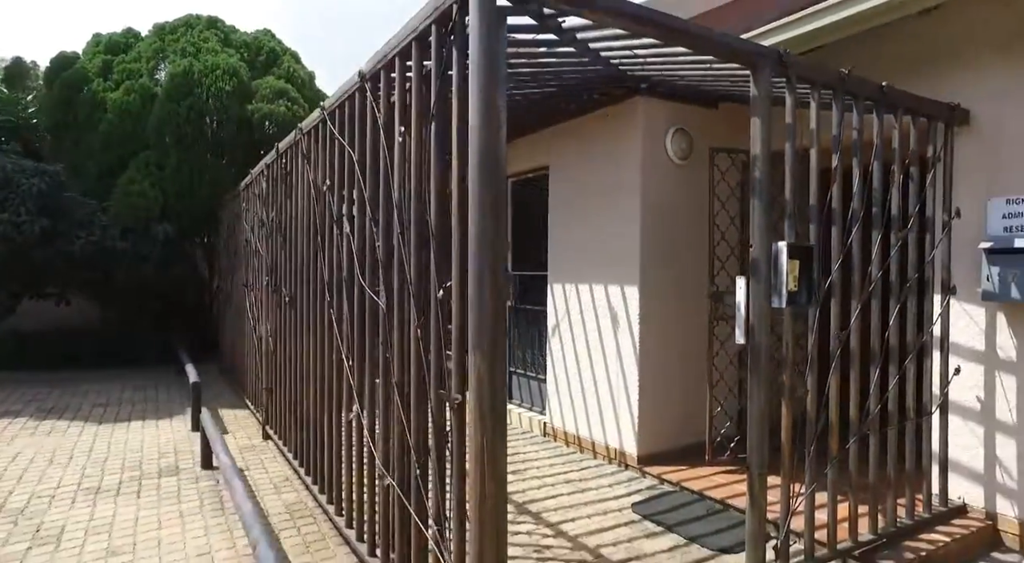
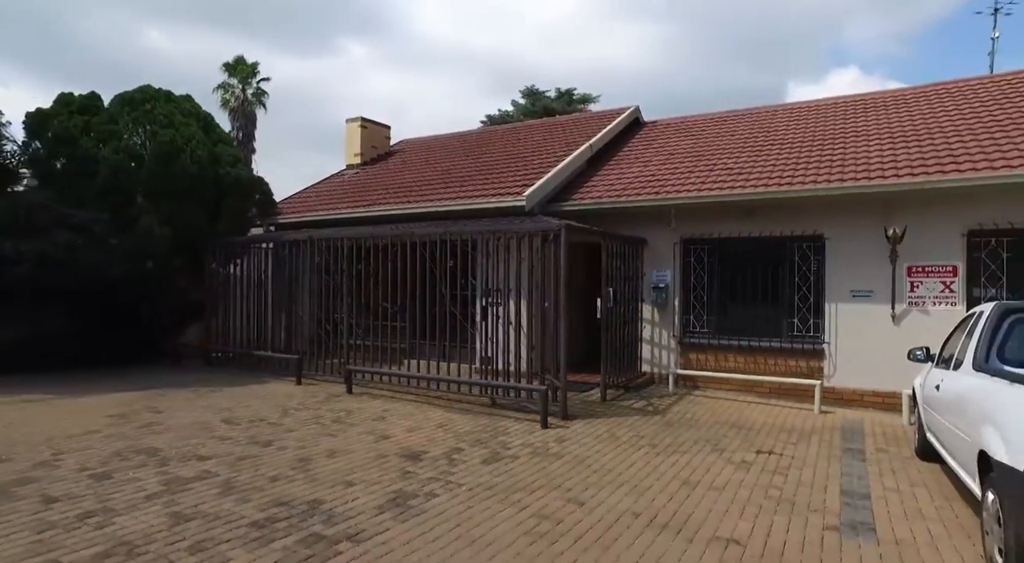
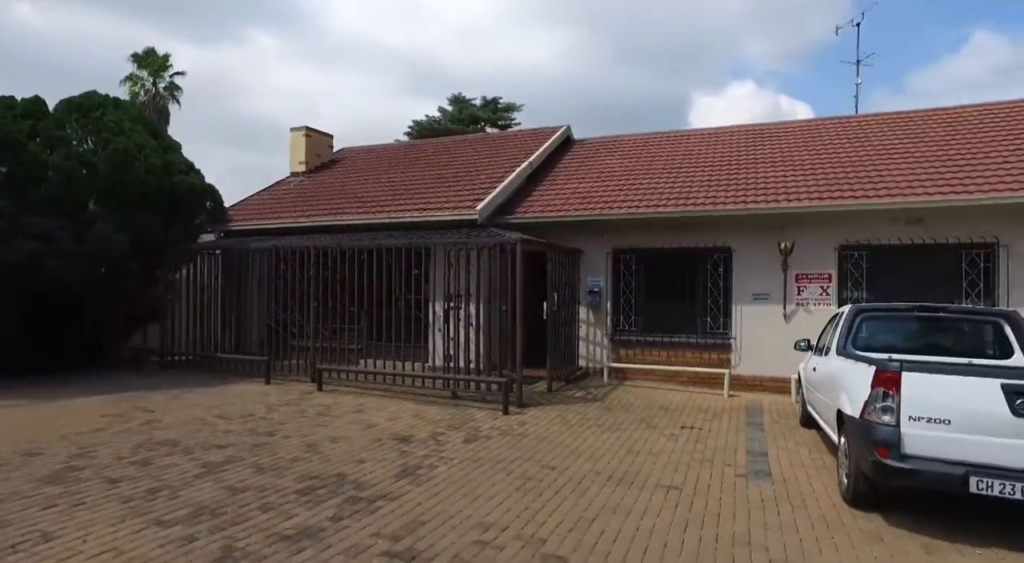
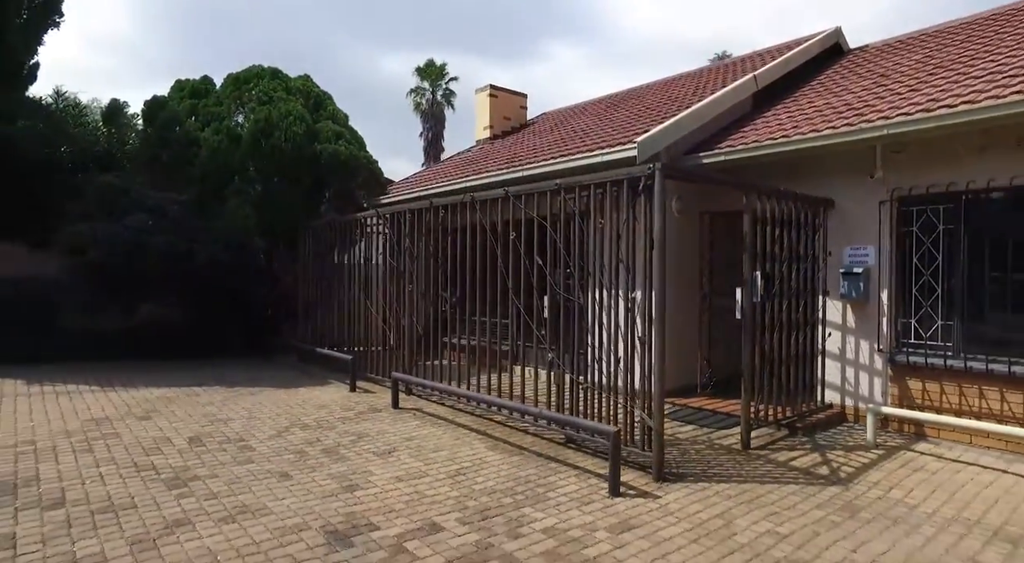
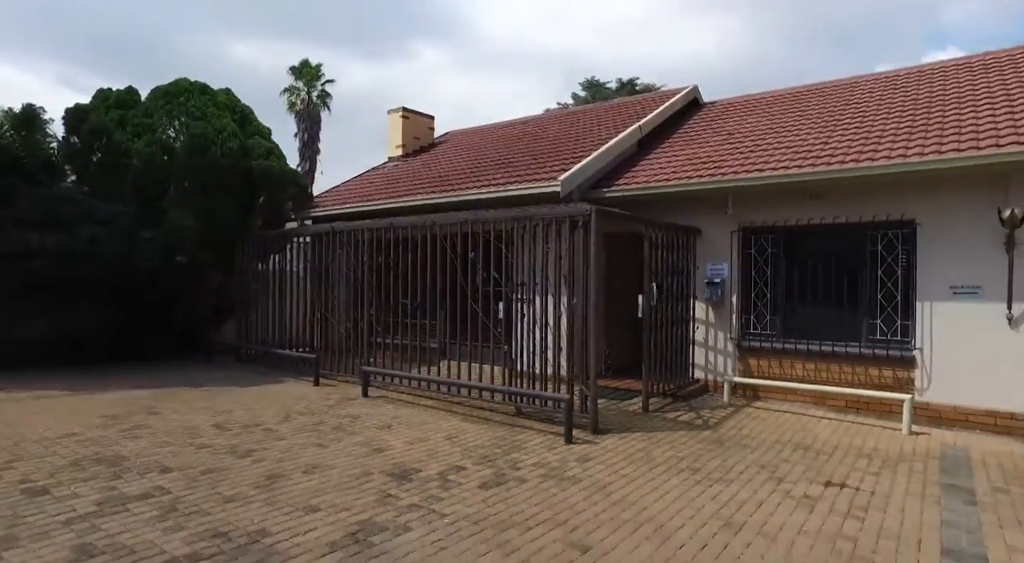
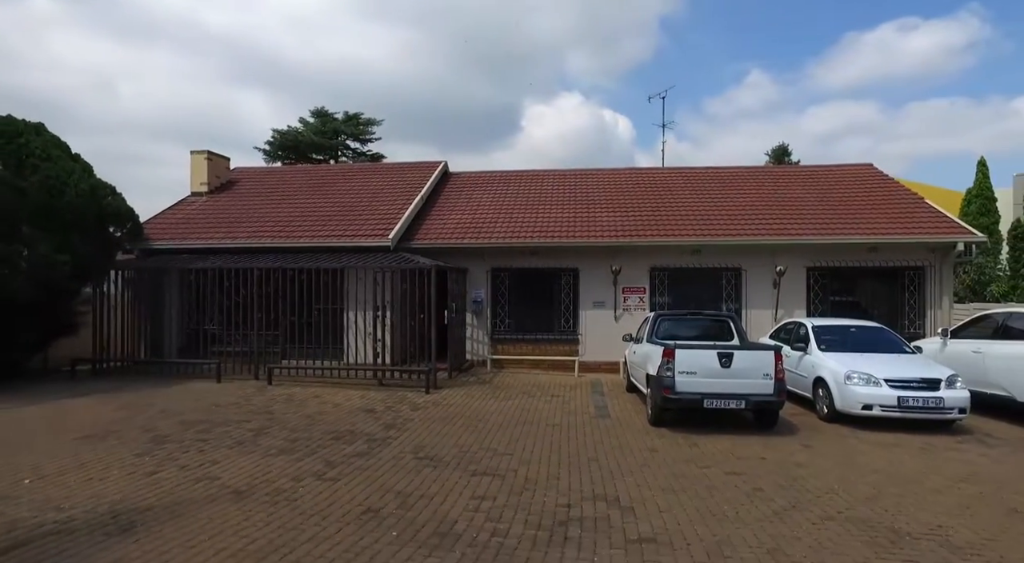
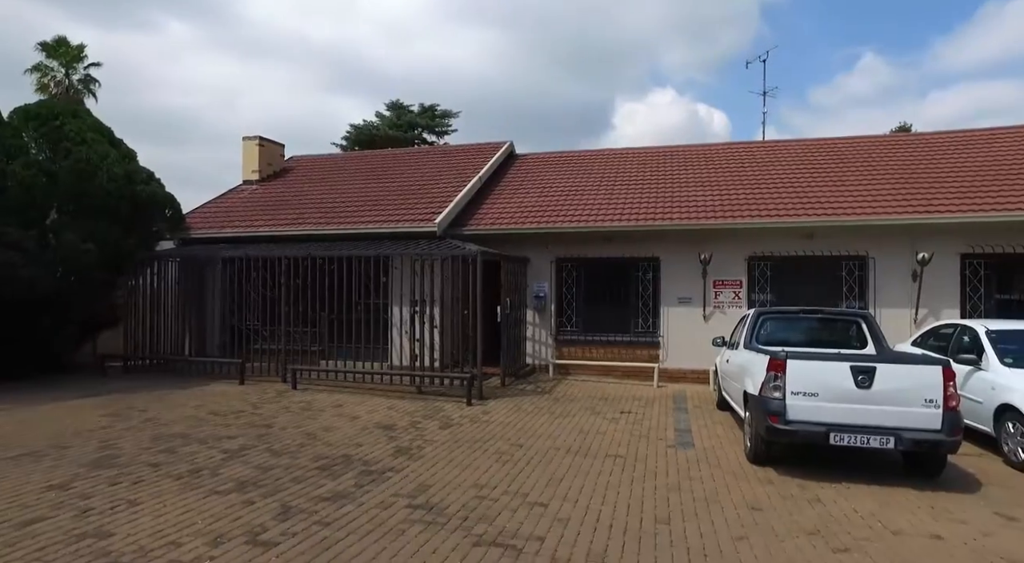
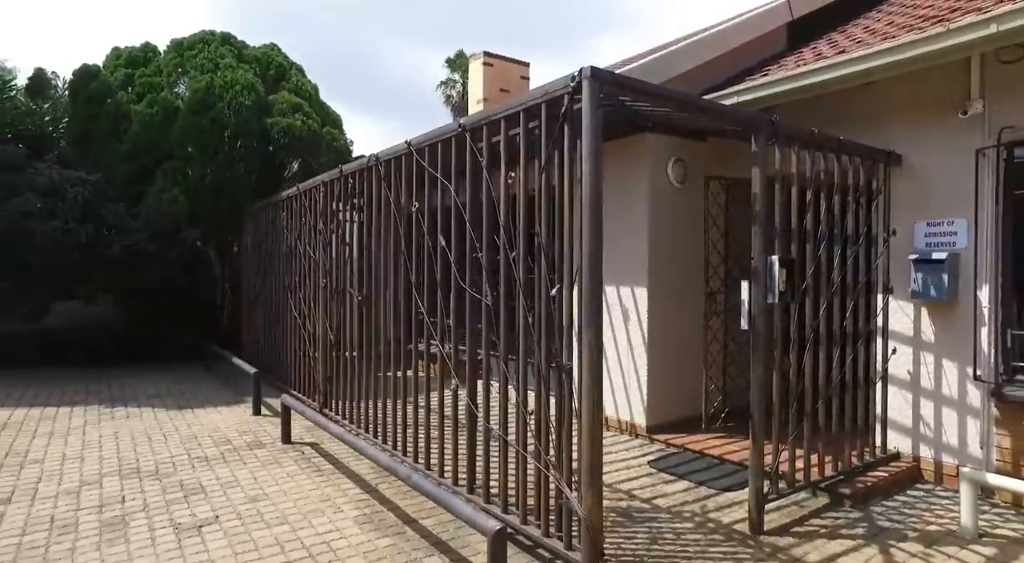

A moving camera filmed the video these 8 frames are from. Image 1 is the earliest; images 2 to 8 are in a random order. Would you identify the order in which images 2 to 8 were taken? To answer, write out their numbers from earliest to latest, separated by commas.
8, 4, 5, 2, 3, 7, 6
